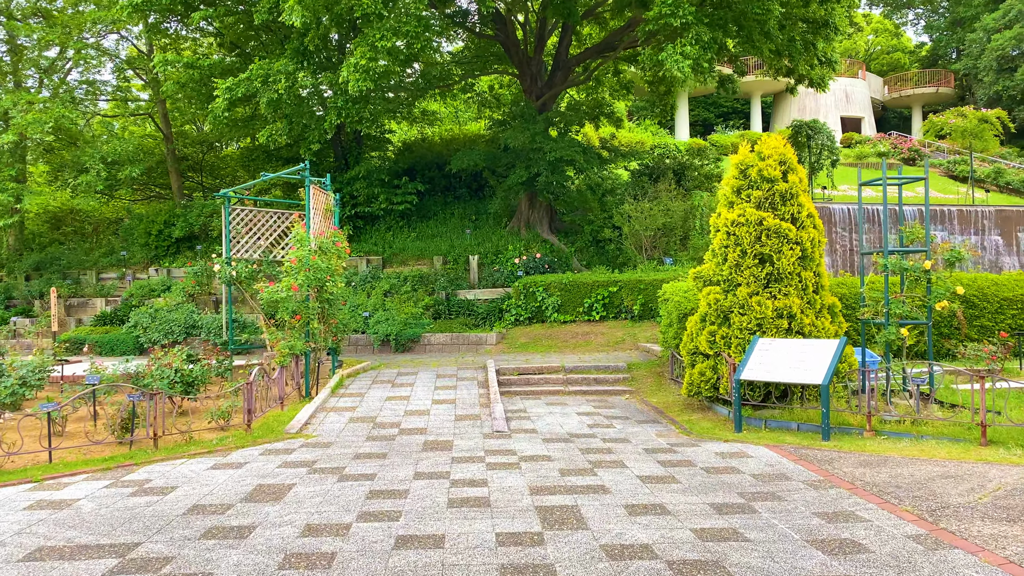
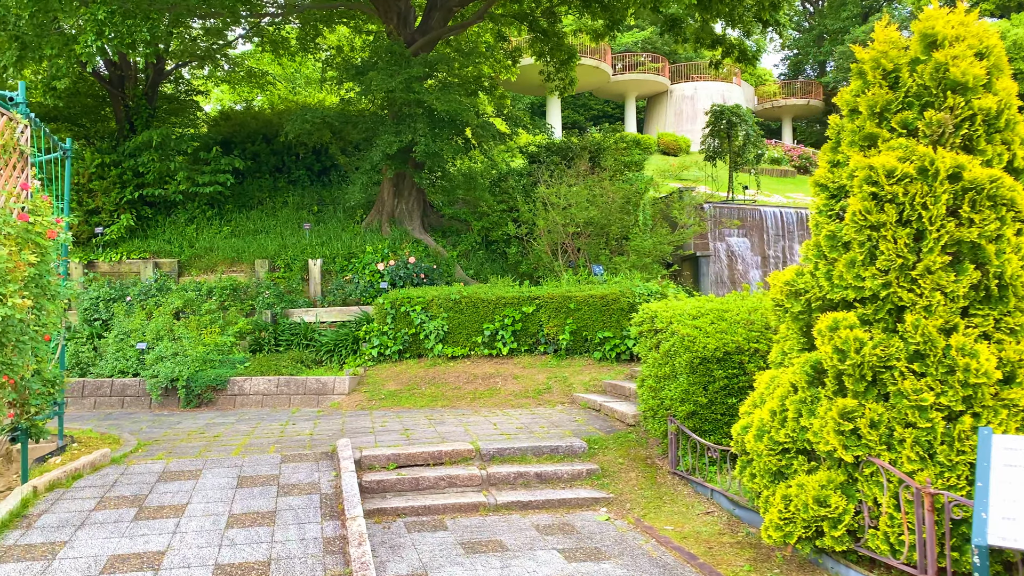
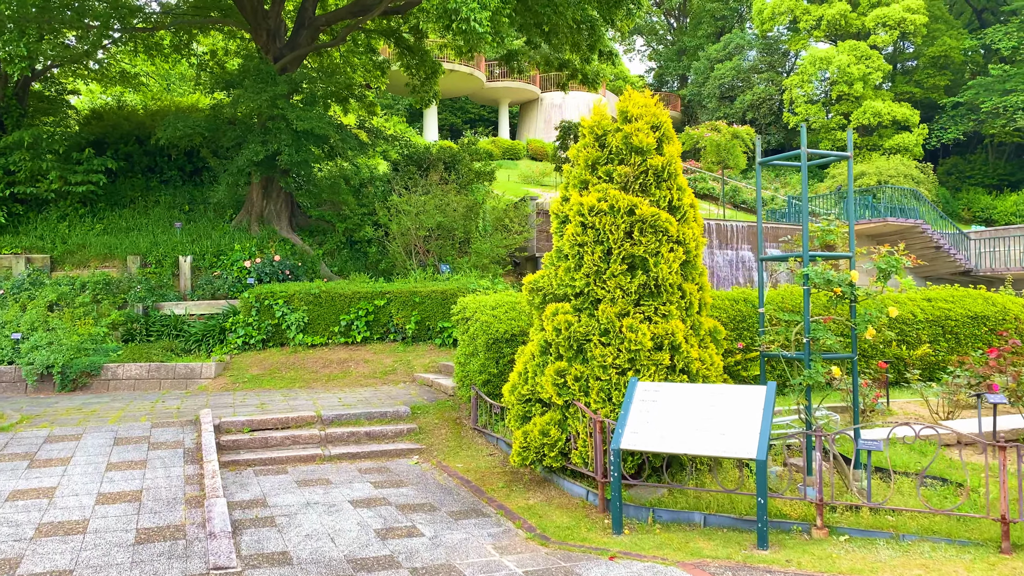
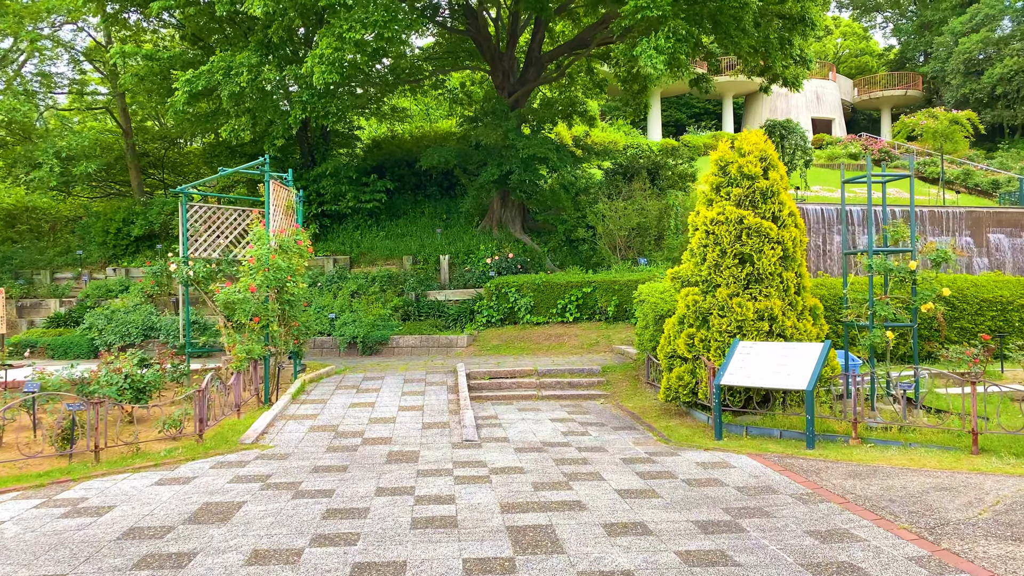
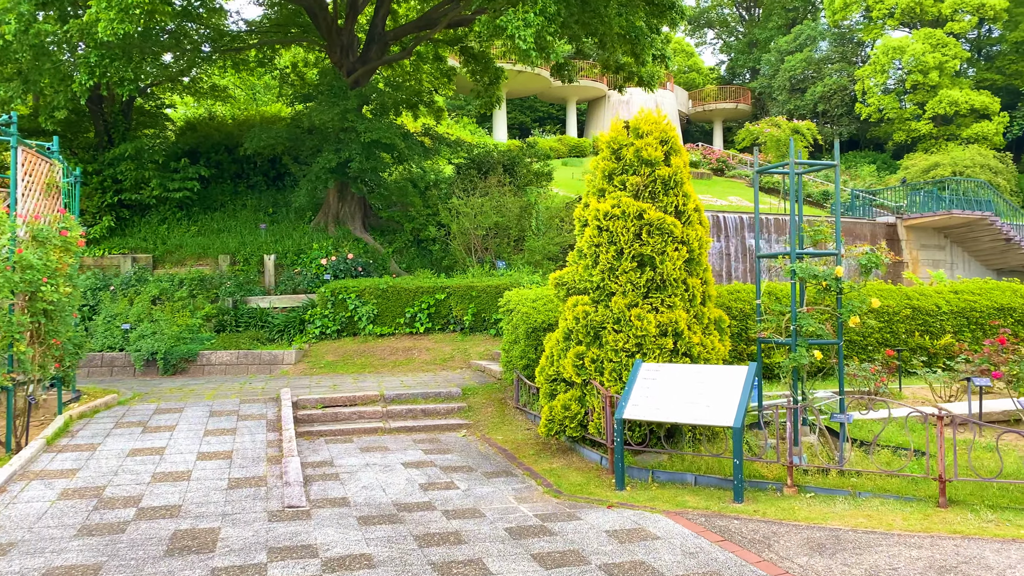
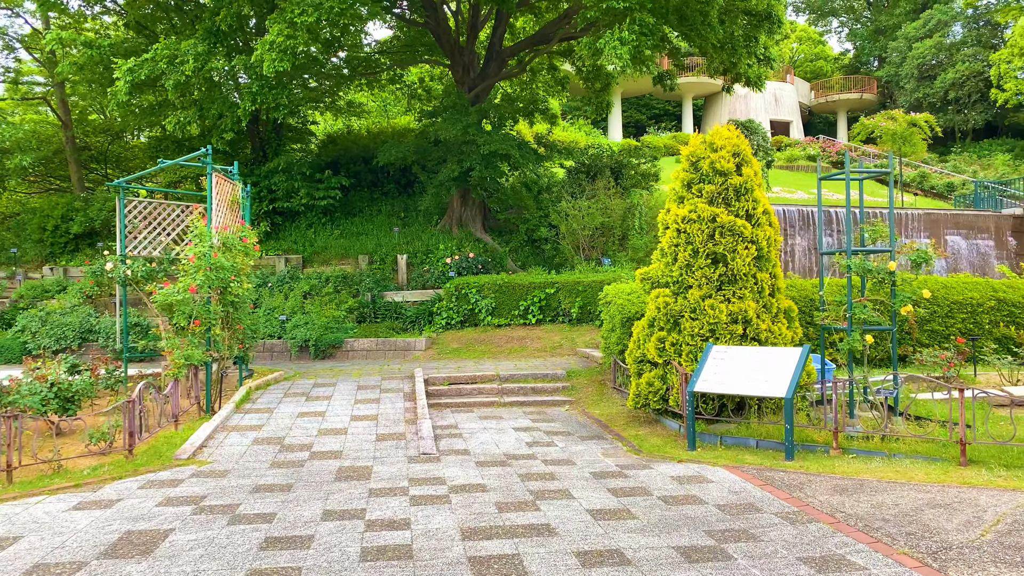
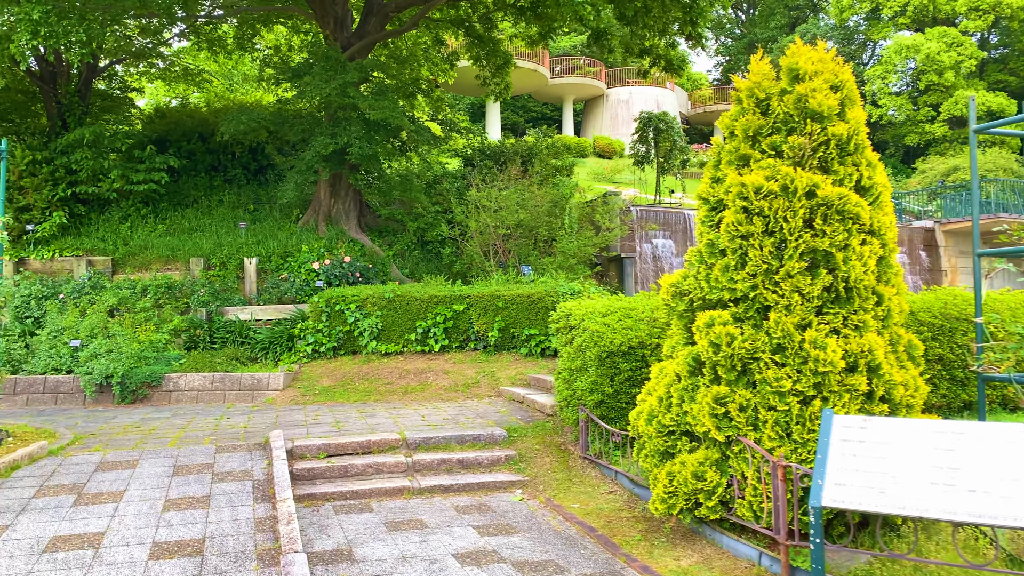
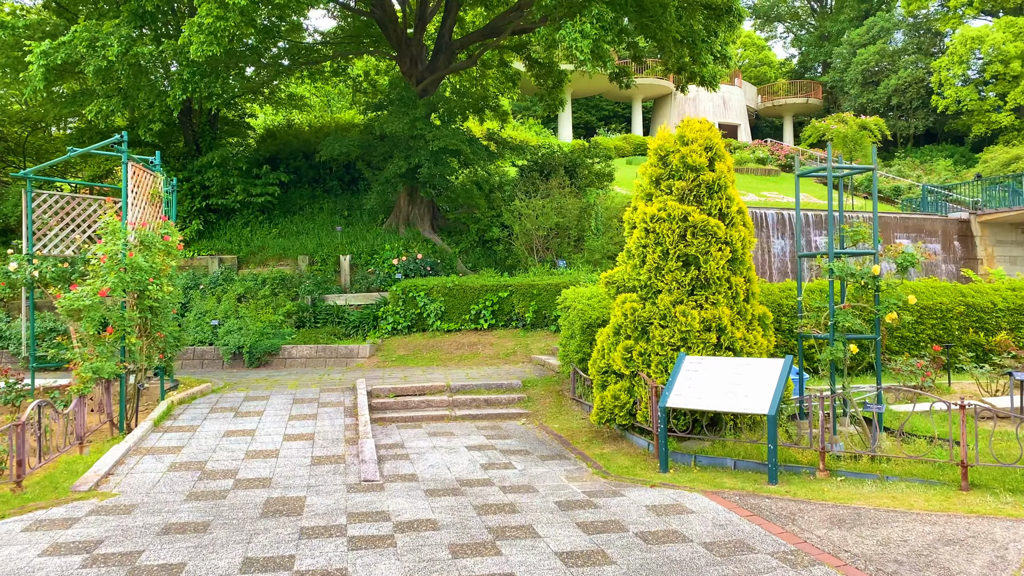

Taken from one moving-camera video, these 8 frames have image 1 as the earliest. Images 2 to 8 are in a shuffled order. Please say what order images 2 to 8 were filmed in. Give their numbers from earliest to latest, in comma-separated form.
4, 6, 8, 5, 3, 7, 2
